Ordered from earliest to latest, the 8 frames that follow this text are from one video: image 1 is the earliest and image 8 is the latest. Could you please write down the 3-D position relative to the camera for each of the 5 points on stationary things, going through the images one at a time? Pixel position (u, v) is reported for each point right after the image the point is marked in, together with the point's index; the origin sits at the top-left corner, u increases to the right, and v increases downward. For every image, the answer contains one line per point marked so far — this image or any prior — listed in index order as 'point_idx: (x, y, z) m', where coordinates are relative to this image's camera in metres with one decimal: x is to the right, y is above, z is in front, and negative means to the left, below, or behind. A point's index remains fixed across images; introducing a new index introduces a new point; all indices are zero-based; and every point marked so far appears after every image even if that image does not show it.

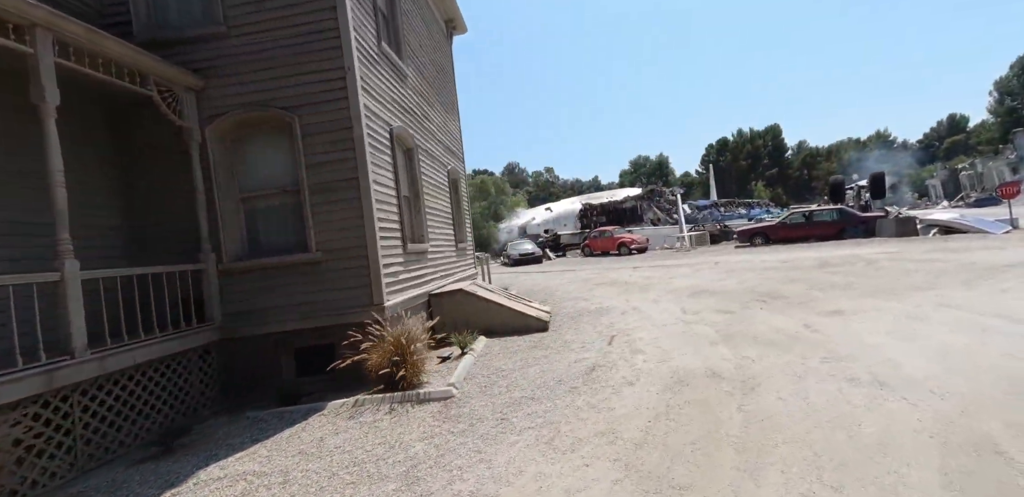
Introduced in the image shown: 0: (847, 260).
0: (+8.4, -0.3, +12.8) m
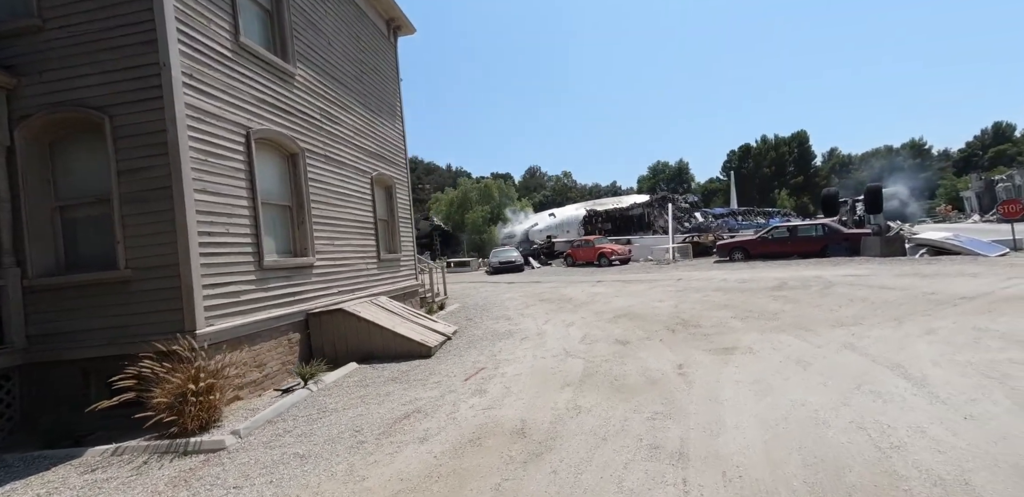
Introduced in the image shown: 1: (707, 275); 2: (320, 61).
0: (+6.8, -0.8, +11.8) m
1: (+5.9, -0.8, +15.4) m
2: (-3.4, +3.4, +9.2) m
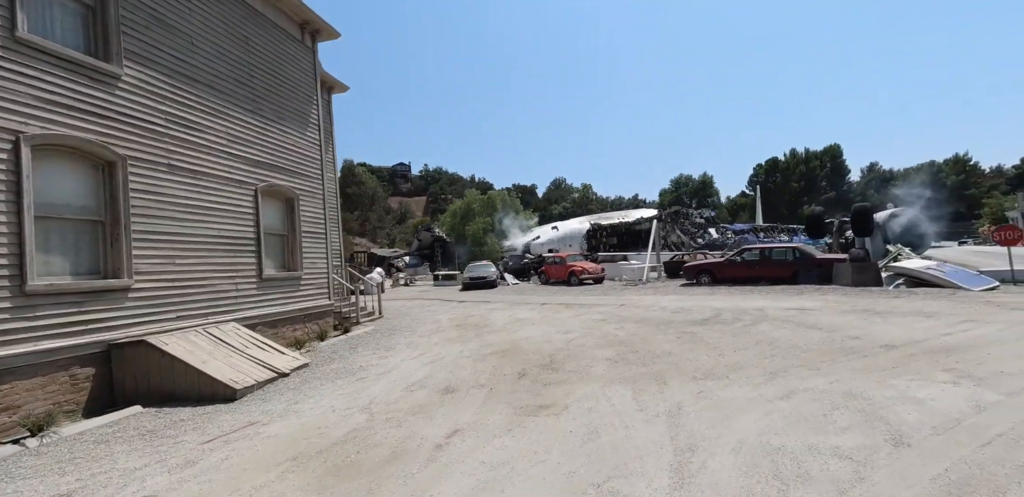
0: (+4.7, -1.4, +10.6) m
1: (+3.9, -1.5, +14.1) m
2: (-5.5, +3.1, +8.4) m
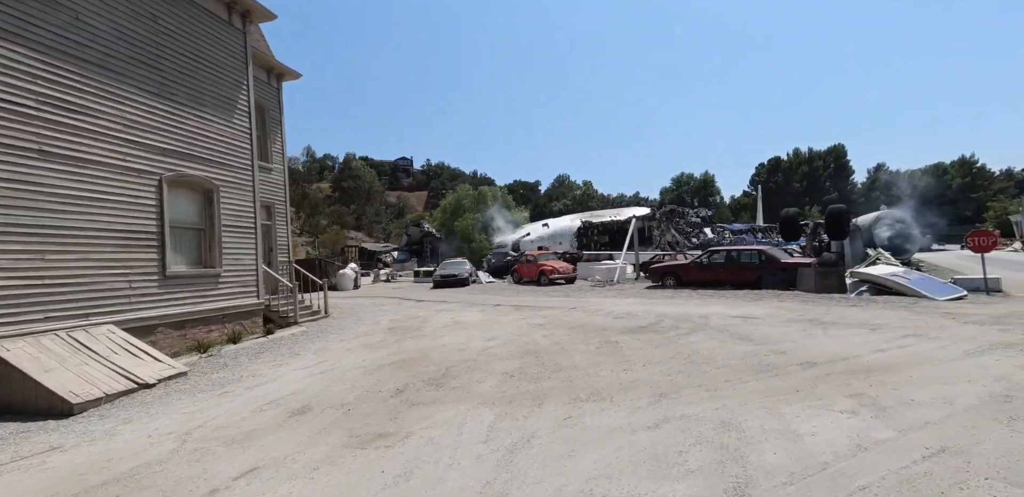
0: (+3.3, -1.4, +9.9) m
1: (+2.5, -1.5, +13.5) m
2: (-6.9, +3.1, +7.8) m
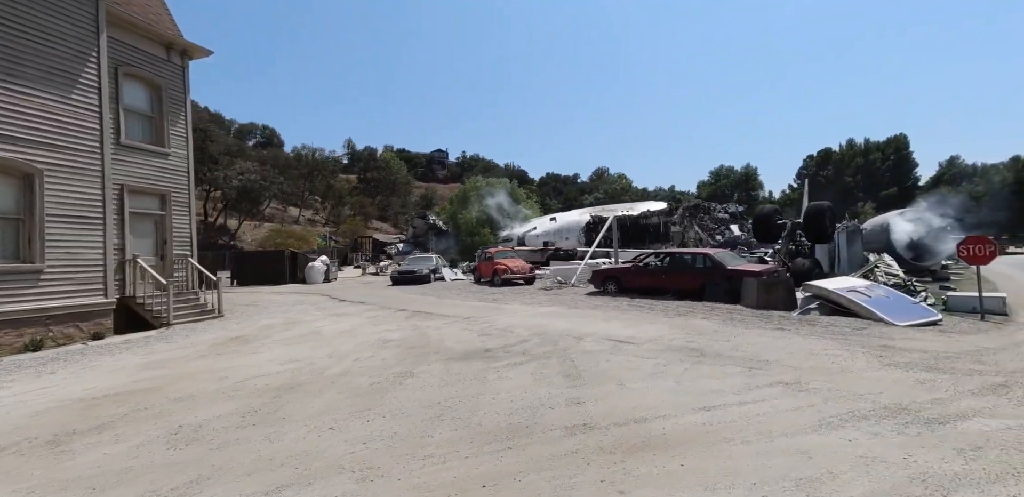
0: (+0.6, -1.5, +8.1) m
1: (0.0, -1.5, +11.7) m
2: (-9.7, +3.2, +6.6) m
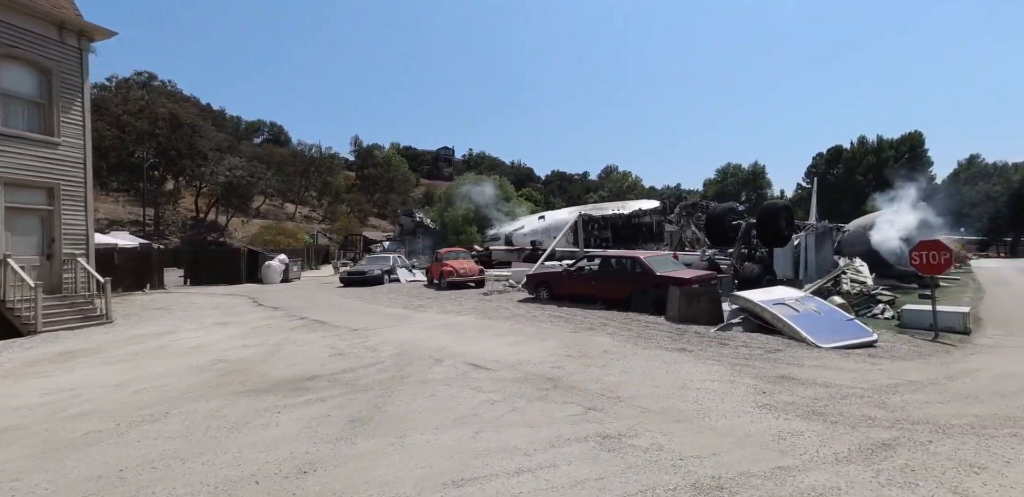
0: (-1.6, -1.6, +6.8) m
1: (-2.1, -1.6, +10.4) m
2: (-11.8, +3.2, +5.5) m
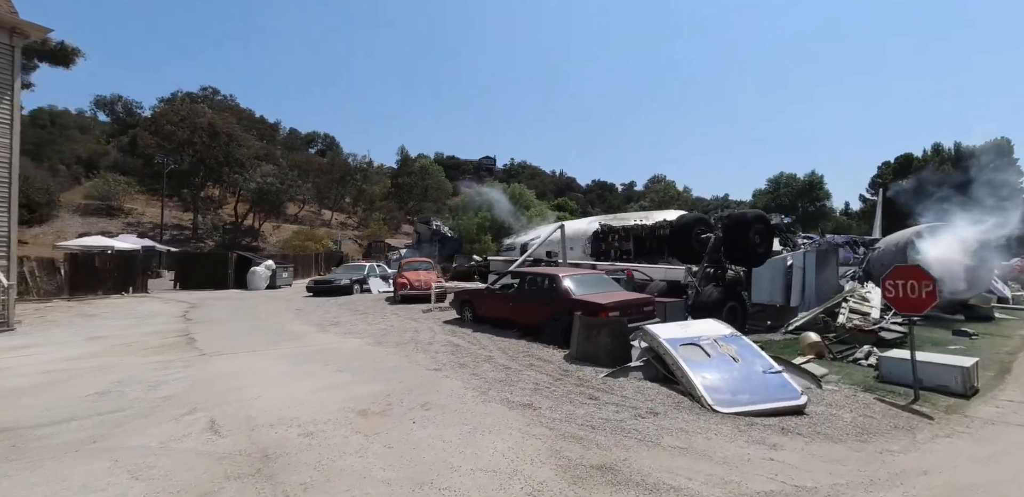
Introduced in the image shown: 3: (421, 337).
0: (-4.0, -1.8, +5.3) m
1: (-4.2, -1.8, +8.9) m
2: (-14.2, +3.3, +5.0) m
3: (-1.7, -1.7, +10.4) m
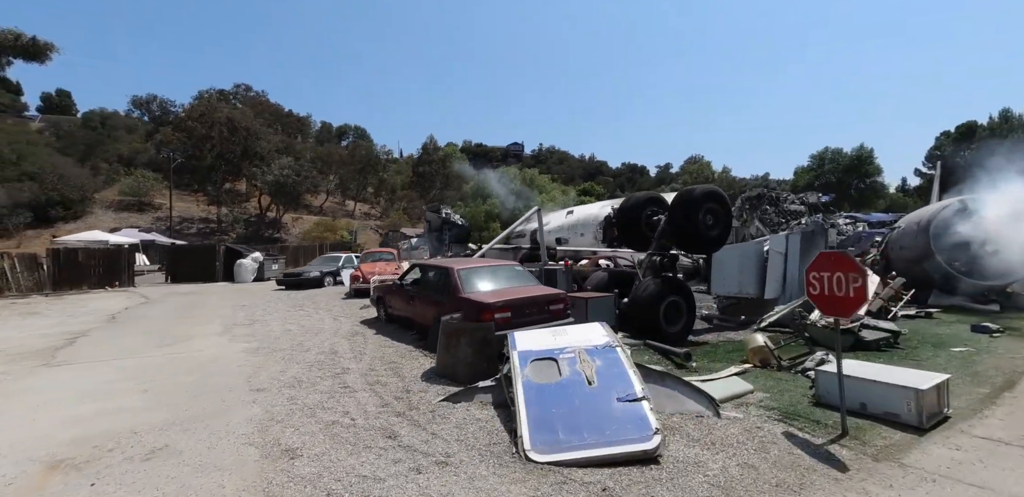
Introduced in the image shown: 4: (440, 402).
0: (-6.1, -1.8, +4.3) m
1: (-5.9, -1.8, +7.9) m
2: (-16.4, +3.0, +4.6) m
3: (-3.4, -1.6, +9.2) m
4: (-0.6, -1.6, +5.6) m
